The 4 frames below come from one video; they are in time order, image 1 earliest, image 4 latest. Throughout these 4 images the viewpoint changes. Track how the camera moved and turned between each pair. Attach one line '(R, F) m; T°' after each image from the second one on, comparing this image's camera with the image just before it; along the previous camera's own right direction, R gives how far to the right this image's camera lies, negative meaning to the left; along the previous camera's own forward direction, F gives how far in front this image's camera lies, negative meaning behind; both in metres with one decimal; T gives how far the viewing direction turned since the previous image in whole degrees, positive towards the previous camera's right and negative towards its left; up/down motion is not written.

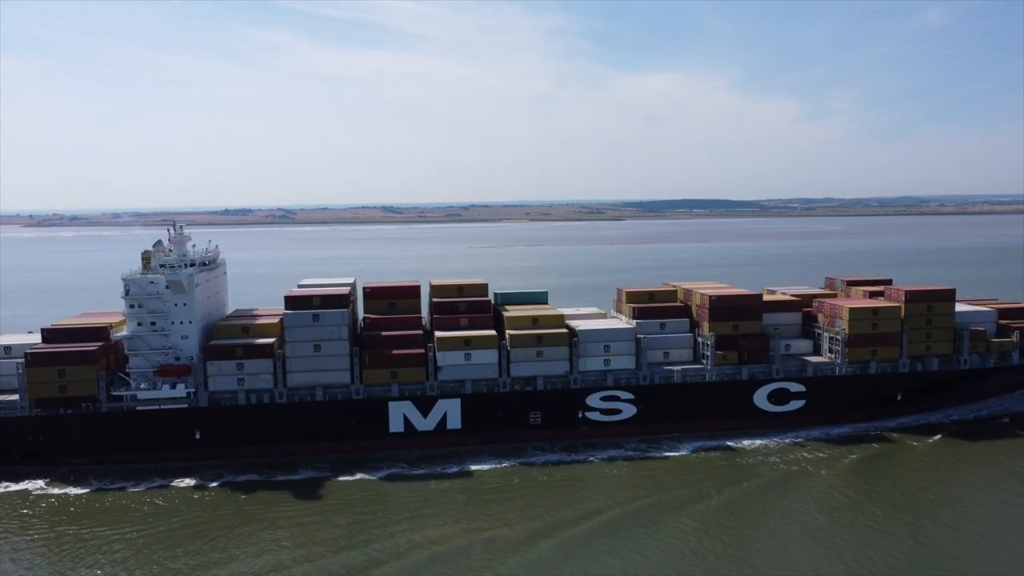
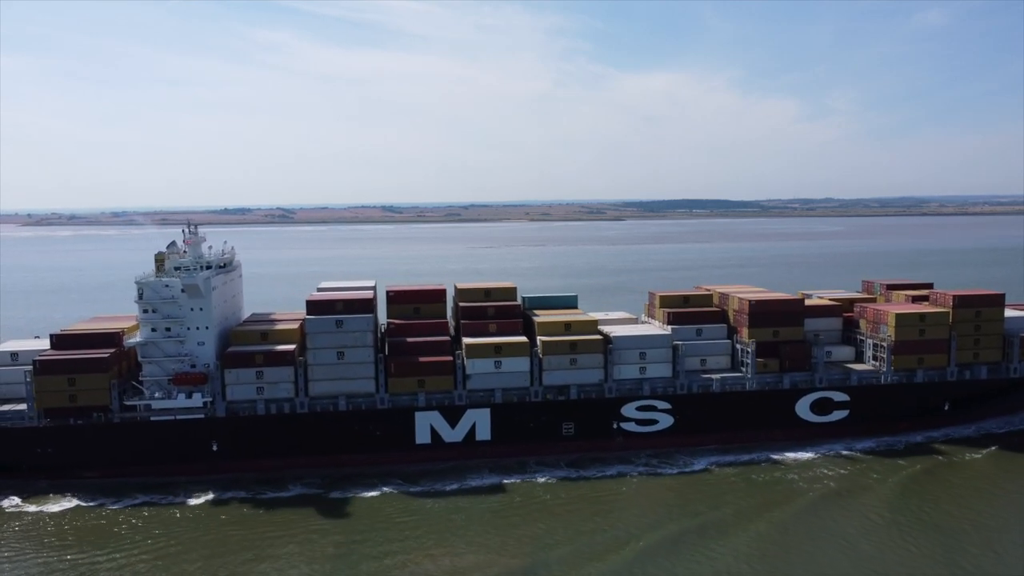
(-1.2, +1.3) m; 0°
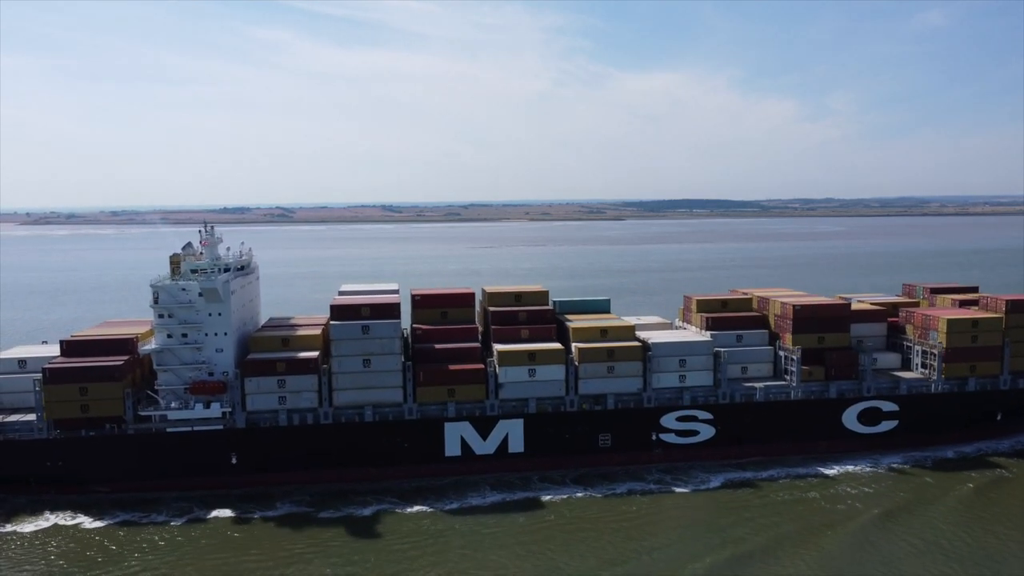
(-1.2, +1.3) m; 0°
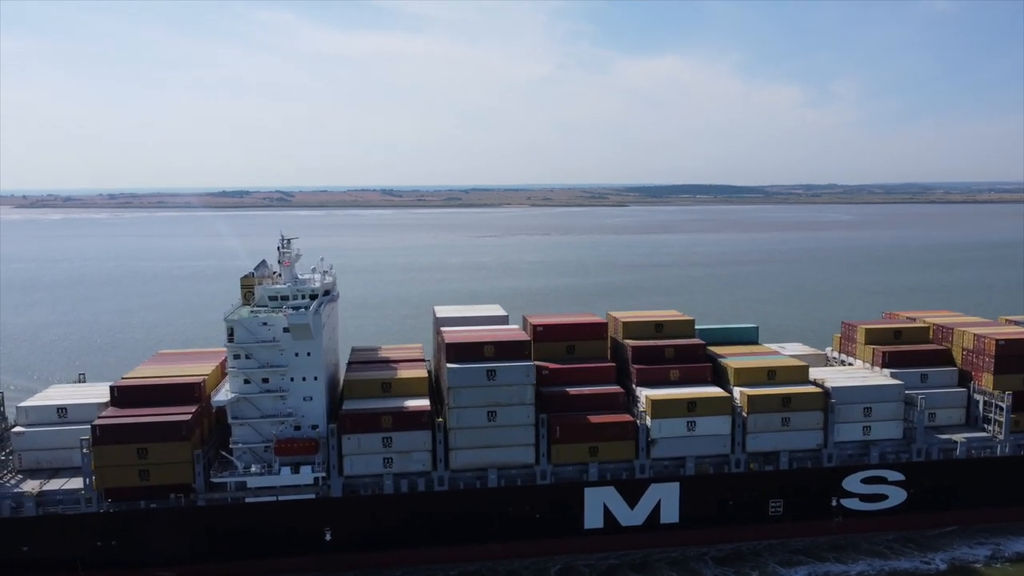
(-4.4, +4.8) m; 0°
